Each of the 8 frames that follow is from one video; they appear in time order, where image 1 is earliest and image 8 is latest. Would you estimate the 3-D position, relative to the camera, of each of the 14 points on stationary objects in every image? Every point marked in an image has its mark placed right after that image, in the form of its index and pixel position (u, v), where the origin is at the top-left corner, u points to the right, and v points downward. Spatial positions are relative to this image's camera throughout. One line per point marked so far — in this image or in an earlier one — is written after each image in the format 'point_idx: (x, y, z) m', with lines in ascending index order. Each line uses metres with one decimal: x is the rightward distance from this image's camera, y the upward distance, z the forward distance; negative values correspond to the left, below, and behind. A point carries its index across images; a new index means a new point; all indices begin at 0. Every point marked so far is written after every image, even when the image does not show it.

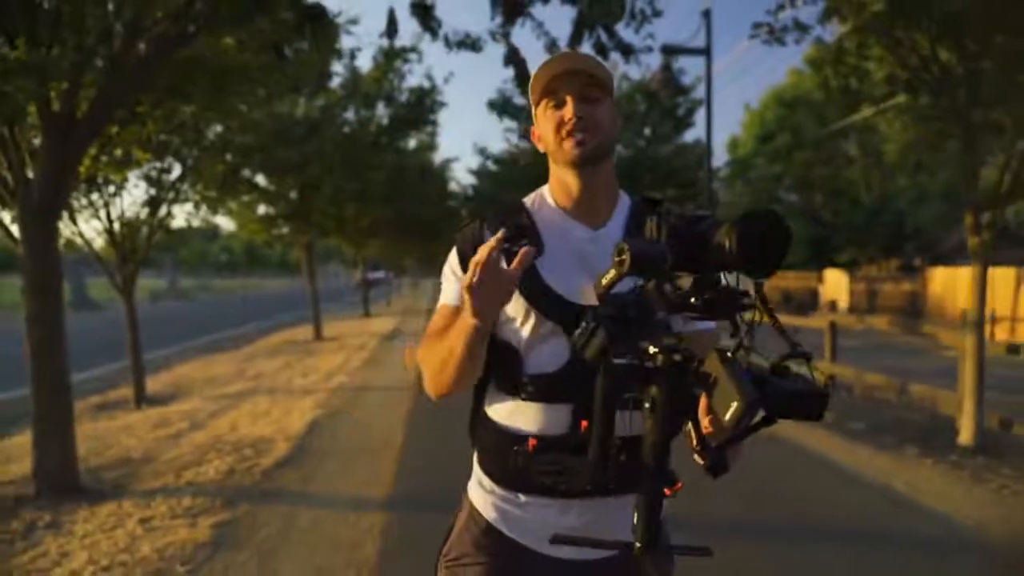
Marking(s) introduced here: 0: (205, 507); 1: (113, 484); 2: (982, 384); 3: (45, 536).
0: (-1.8, -1.2, +6.3) m
1: (-2.7, -1.3, +7.3) m
2: (+3.5, -0.7, +8.1) m
3: (-2.5, -1.3, +5.8) m
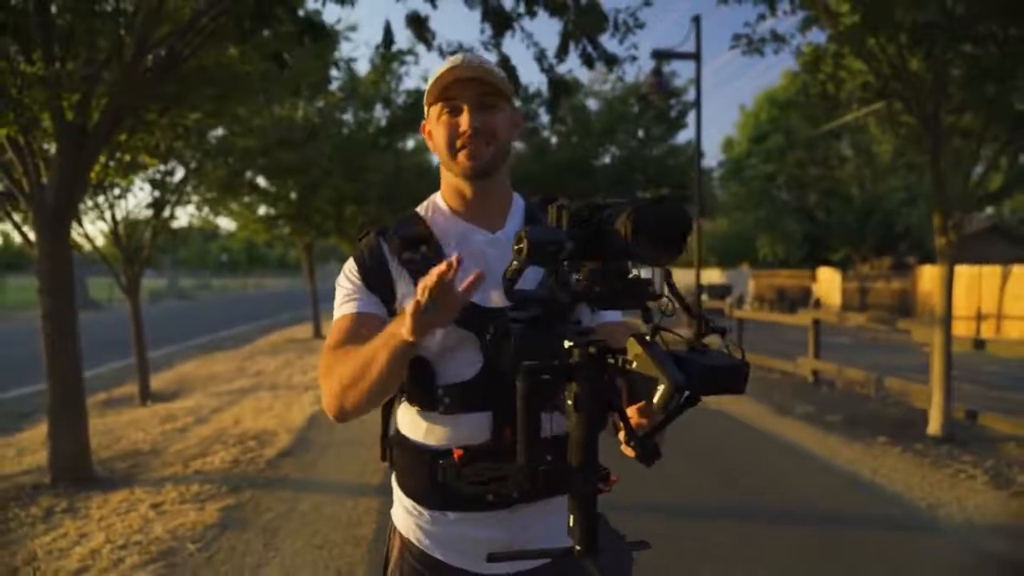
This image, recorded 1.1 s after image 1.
0: (-1.8, -1.2, +6.7) m
1: (-2.7, -1.3, +7.7) m
2: (+3.4, -0.7, +8.5) m
3: (-2.5, -1.3, +6.2) m
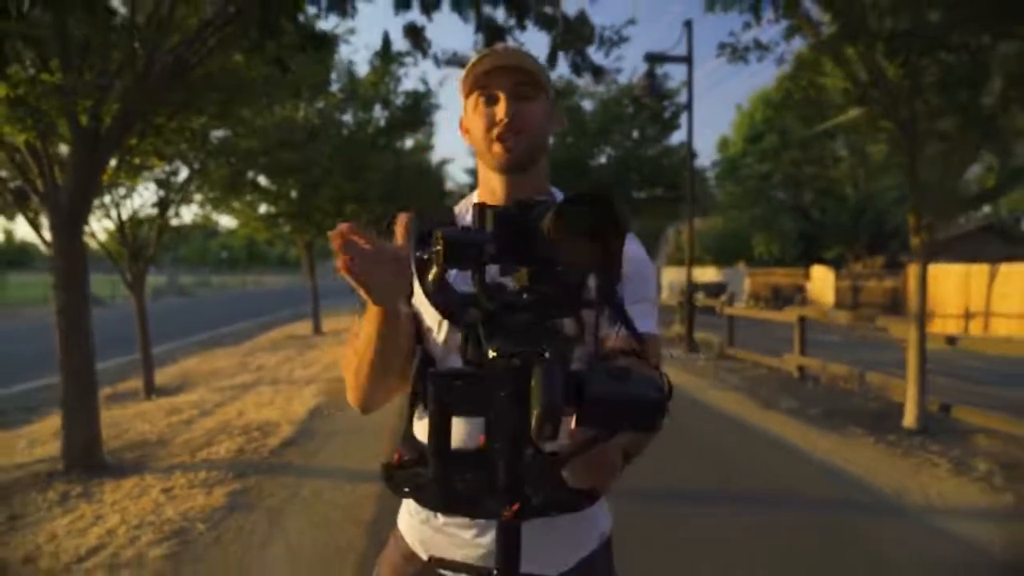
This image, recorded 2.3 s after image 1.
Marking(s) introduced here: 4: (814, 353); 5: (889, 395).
0: (-1.9, -1.2, +7.1) m
1: (-2.8, -1.3, +8.1) m
2: (+3.4, -0.7, +8.9) m
3: (-2.6, -1.3, +6.6) m
4: (+4.4, -0.9, +15.8) m
5: (+3.5, -1.0, +10.2) m
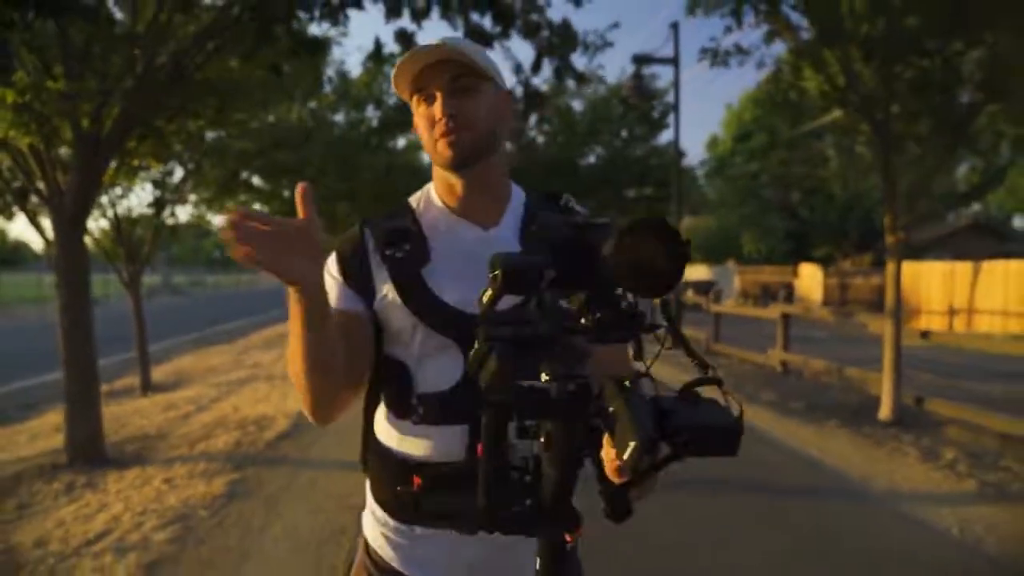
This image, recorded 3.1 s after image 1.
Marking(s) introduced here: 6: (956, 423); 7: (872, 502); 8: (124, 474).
0: (-2.0, -1.2, +7.3) m
1: (-2.9, -1.3, +8.4) m
2: (+3.3, -0.7, +9.2) m
3: (-2.7, -1.3, +6.8) m
4: (+4.2, -0.9, +16.1) m
5: (+3.4, -1.0, +10.5) m
6: (+3.5, -1.1, +8.7) m
7: (+2.0, -1.2, +6.1) m
8: (-2.6, -1.3, +7.4) m
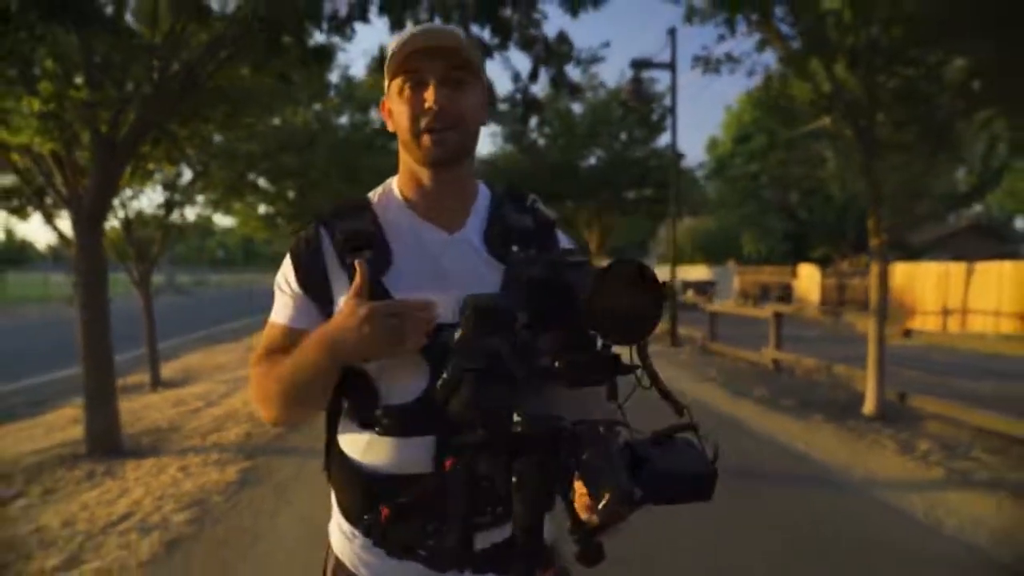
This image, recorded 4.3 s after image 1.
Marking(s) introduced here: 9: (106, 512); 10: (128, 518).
0: (-2.0, -1.2, +7.7) m
1: (-2.9, -1.3, +8.8) m
2: (+3.3, -0.7, +9.6) m
3: (-2.7, -1.3, +7.2) m
4: (+4.2, -0.9, +16.5) m
5: (+3.4, -1.0, +10.9) m
6: (+3.5, -1.1, +9.1) m
7: (+2.0, -1.2, +6.5) m
8: (-2.6, -1.2, +7.8) m
9: (-2.3, -1.2, +6.1) m
10: (-2.1, -1.2, +5.9) m
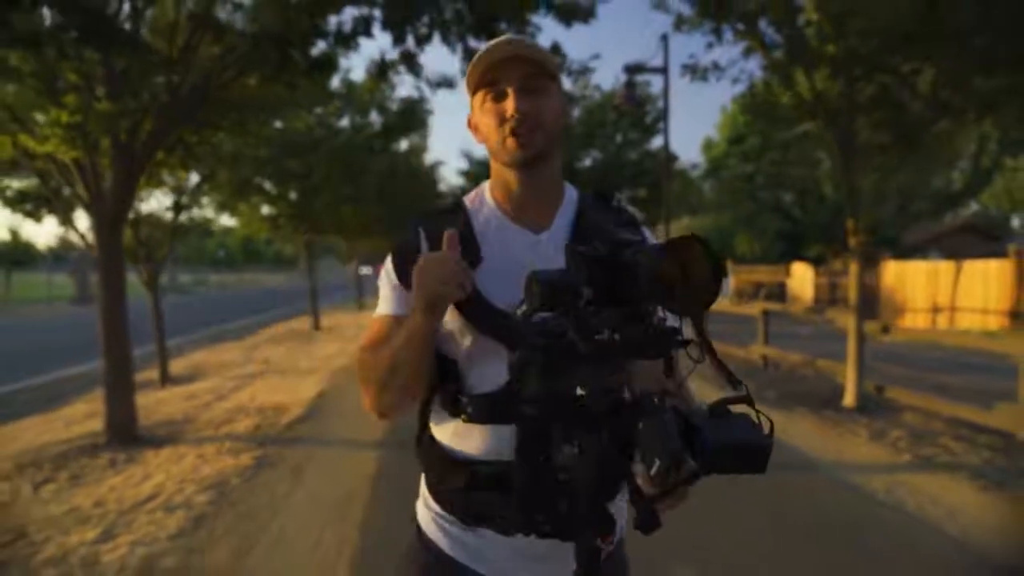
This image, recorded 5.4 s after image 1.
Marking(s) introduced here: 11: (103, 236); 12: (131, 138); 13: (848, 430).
0: (-2.0, -1.2, +8.2) m
1: (-2.9, -1.3, +9.3) m
2: (+3.2, -0.6, +10.1) m
3: (-2.7, -1.3, +7.7) m
4: (+4.2, -0.9, +17.0) m
5: (+3.4, -0.9, +11.4) m
6: (+3.5, -1.0, +9.6) m
7: (+2.0, -1.2, +7.0) m
8: (-2.7, -1.2, +8.3) m
9: (-2.3, -1.2, +6.6) m
10: (-2.1, -1.2, +6.4) m
11: (-3.3, +0.4, +8.9) m
12: (-3.0, +1.2, +8.6) m
13: (+2.6, -1.1, +8.4) m
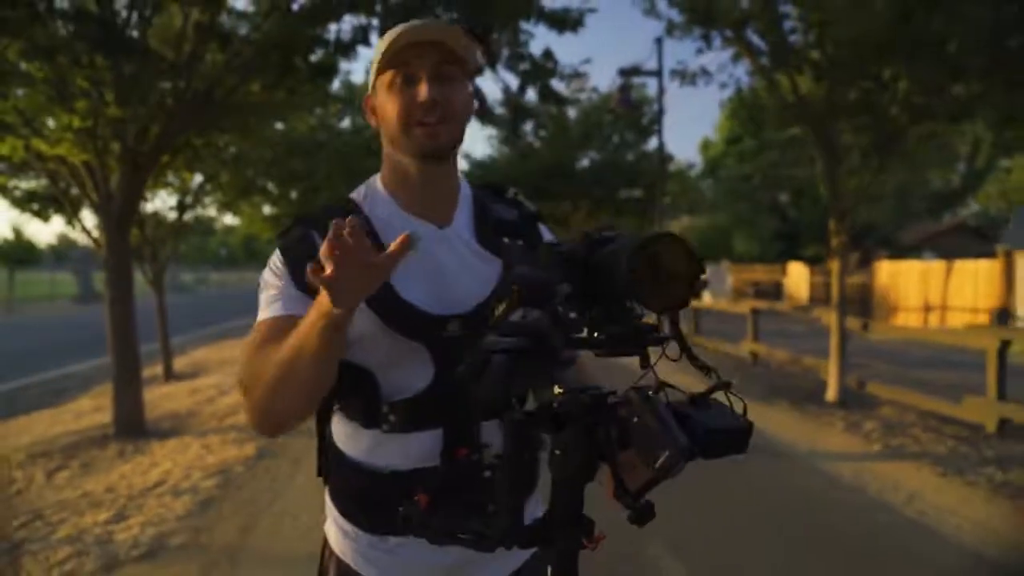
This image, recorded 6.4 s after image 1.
0: (-2.1, -1.2, +8.6) m
1: (-3.0, -1.2, +9.6) m
2: (+3.2, -0.6, +10.5) m
3: (-2.8, -1.2, +8.1) m
4: (+4.1, -0.9, +17.3) m
5: (+3.3, -0.9, +11.7) m
6: (+3.4, -1.0, +9.9) m
7: (+1.9, -1.2, +7.4) m
8: (-2.7, -1.2, +8.6) m
9: (-2.3, -1.2, +6.9) m
10: (-2.2, -1.2, +6.7) m
11: (-3.4, +0.4, +9.3) m
12: (-3.1, +1.2, +9.0) m
13: (+2.5, -1.1, +8.8) m
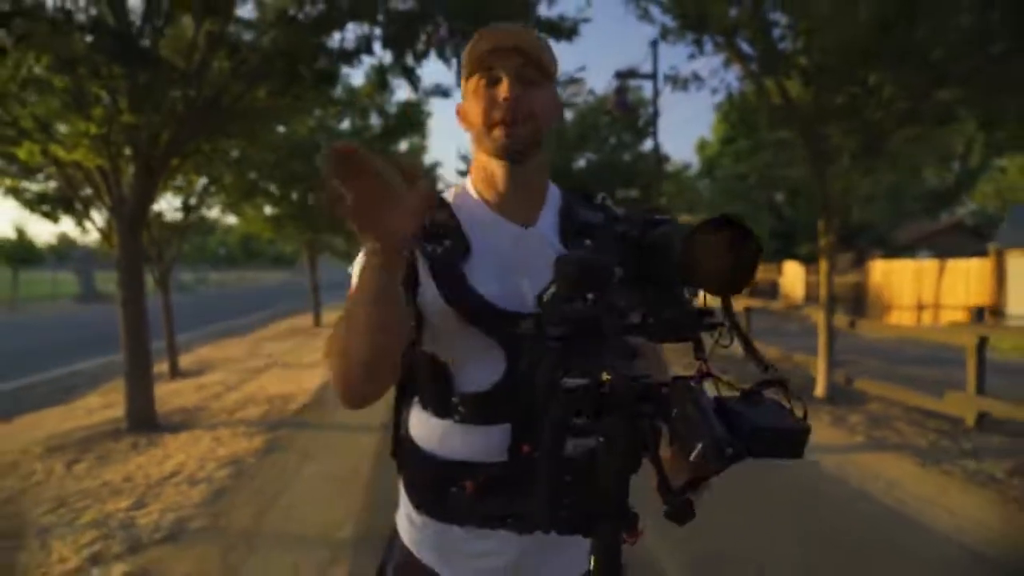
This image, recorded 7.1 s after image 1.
0: (-2.1, -1.2, +8.9) m
1: (-3.0, -1.2, +10.0) m
2: (+3.1, -0.6, +10.8) m
3: (-2.8, -1.2, +8.4) m
4: (+4.1, -0.8, +17.7) m
5: (+3.3, -0.9, +12.1) m
6: (+3.4, -1.0, +10.3) m
7: (+1.9, -1.2, +7.7) m
8: (-2.7, -1.2, +9.0) m
9: (-2.4, -1.2, +7.3) m
10: (-2.2, -1.2, +7.1) m
11: (-3.4, +0.5, +9.6) m
12: (-3.1, +1.2, +9.3) m
13: (+2.5, -1.1, +9.1) m
